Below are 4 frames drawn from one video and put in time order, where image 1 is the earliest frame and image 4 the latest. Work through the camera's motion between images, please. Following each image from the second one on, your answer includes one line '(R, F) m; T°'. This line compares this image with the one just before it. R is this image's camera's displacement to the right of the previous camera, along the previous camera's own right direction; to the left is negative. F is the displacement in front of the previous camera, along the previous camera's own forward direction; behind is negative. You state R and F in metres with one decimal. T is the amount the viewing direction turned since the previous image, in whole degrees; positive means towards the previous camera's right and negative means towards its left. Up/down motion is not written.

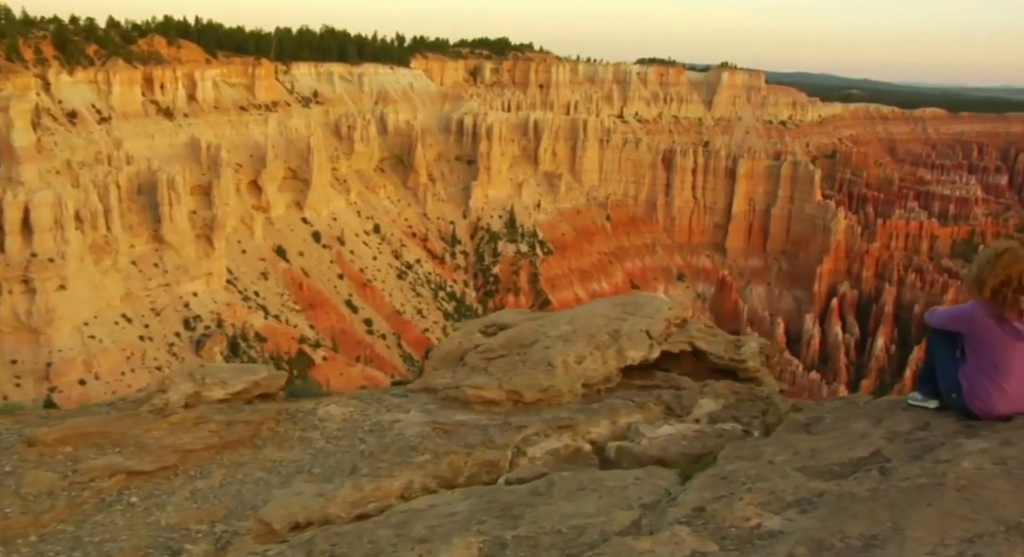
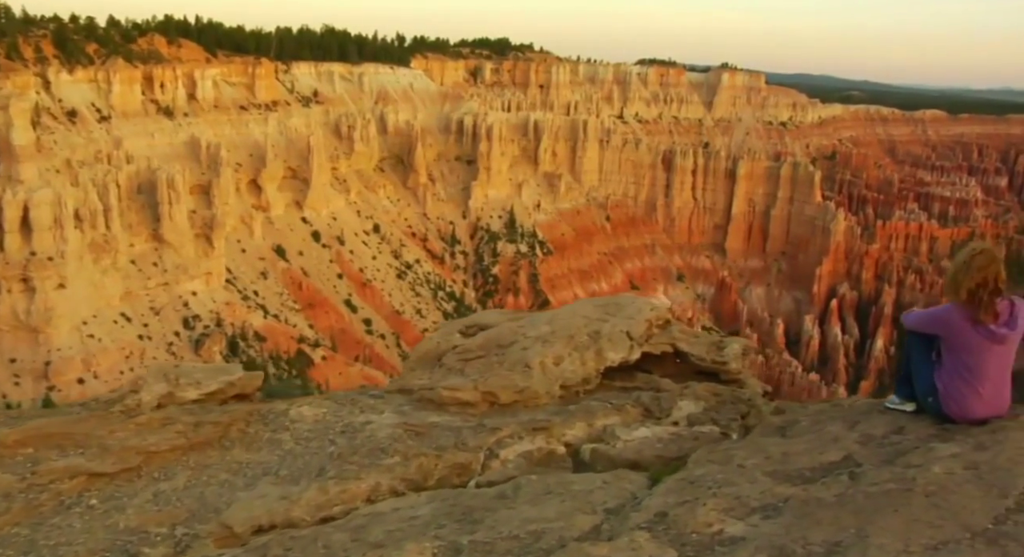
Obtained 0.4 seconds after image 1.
(+0.2, +0.1) m; 0°
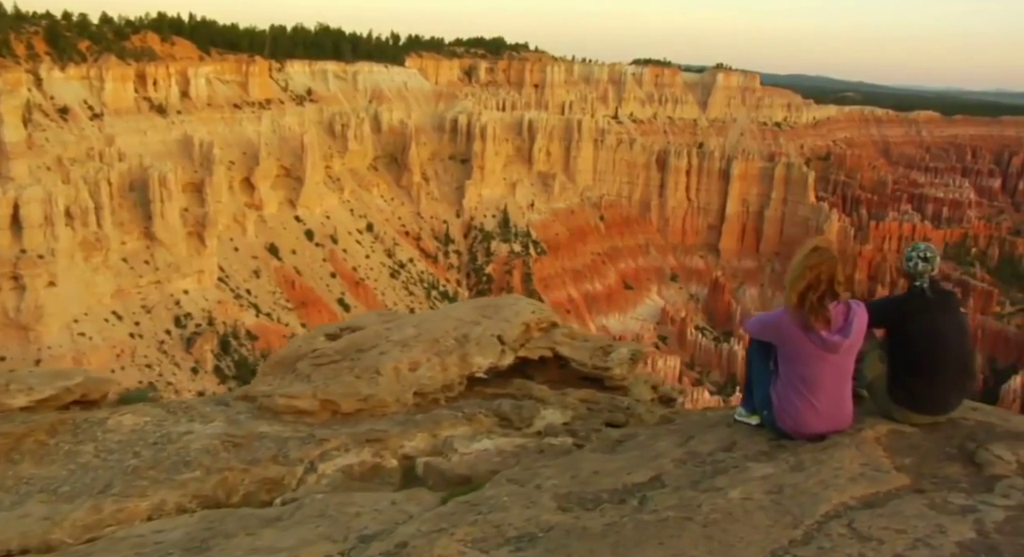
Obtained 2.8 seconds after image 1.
(+1.3, +0.5) m; 0°
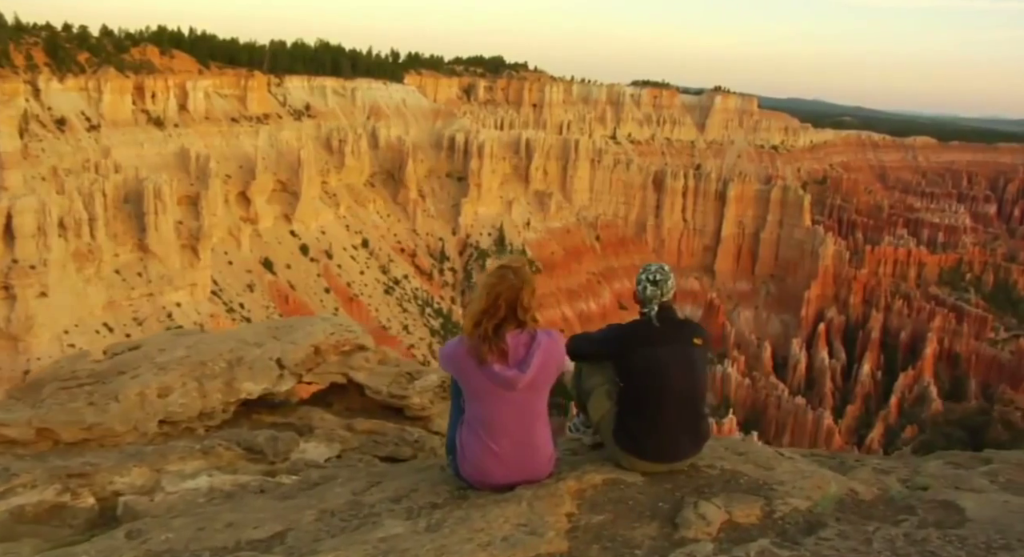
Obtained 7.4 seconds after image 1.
(+2.0, +0.7) m; 0°
